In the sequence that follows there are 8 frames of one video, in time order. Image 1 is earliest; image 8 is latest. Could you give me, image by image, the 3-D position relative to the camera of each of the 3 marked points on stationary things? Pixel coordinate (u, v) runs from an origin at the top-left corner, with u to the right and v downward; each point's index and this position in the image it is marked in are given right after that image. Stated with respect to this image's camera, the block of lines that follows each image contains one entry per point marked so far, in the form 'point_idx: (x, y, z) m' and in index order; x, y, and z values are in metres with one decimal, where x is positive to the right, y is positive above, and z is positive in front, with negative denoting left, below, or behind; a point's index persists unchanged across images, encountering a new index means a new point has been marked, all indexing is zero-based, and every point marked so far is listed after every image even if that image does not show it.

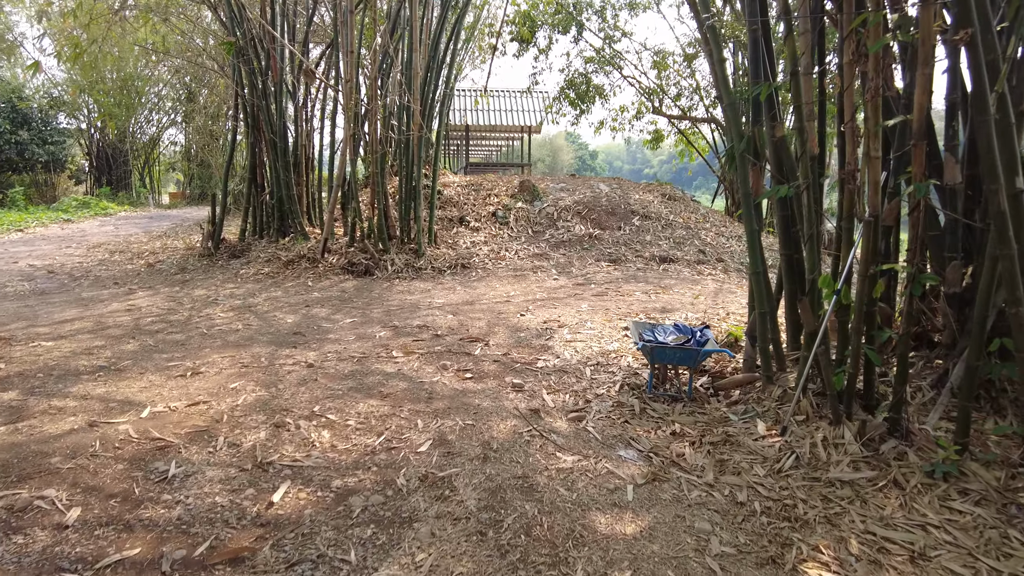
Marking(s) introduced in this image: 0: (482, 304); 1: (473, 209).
0: (-0.2, -0.1, +3.7) m
1: (-0.3, +0.7, +5.7) m
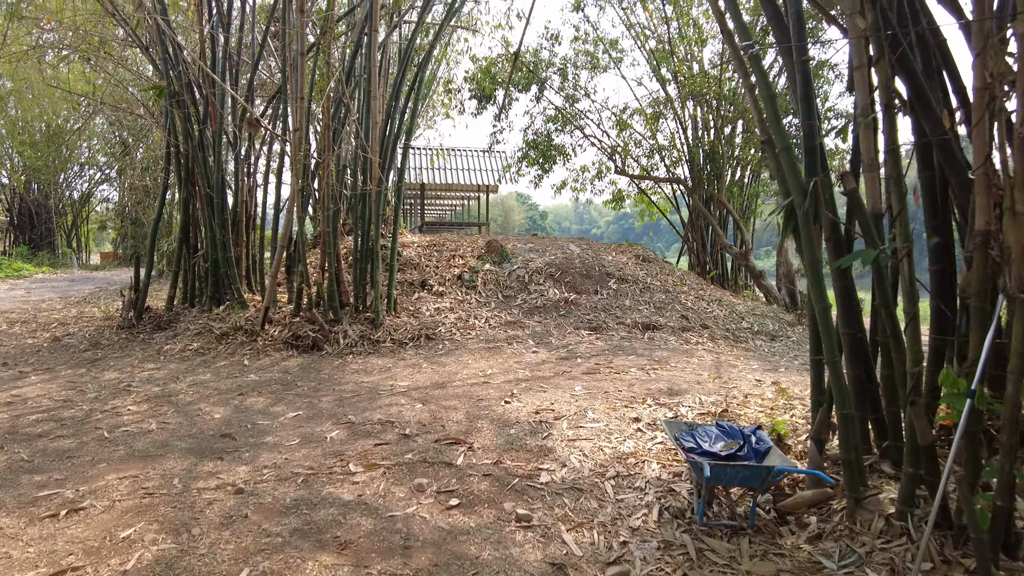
0: (-0.3, -0.5, +3.1) m
1: (-0.6, +0.1, +5.2) m
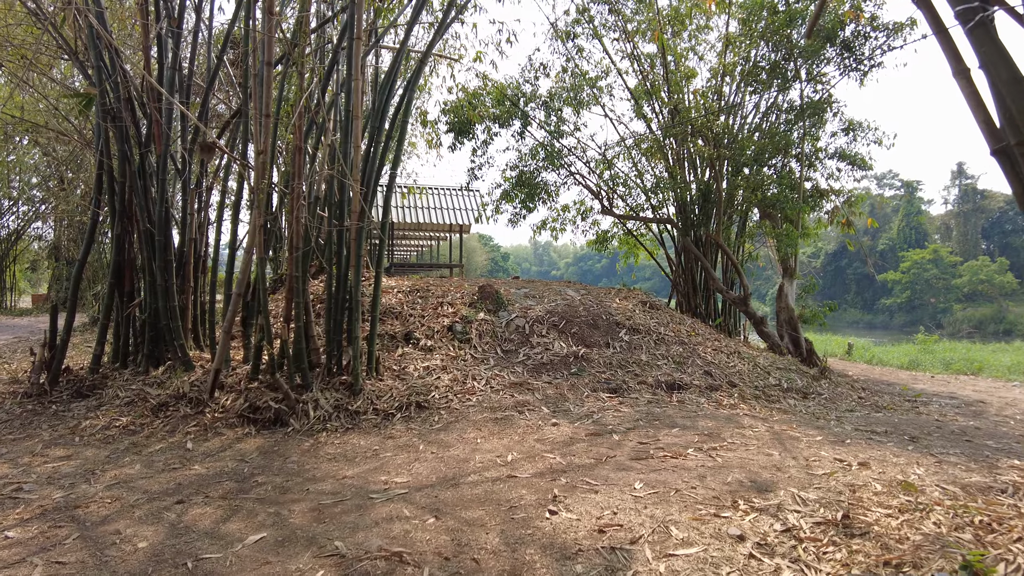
0: (-0.1, -0.7, +2.3) m
1: (-0.6, -0.2, +4.4) m
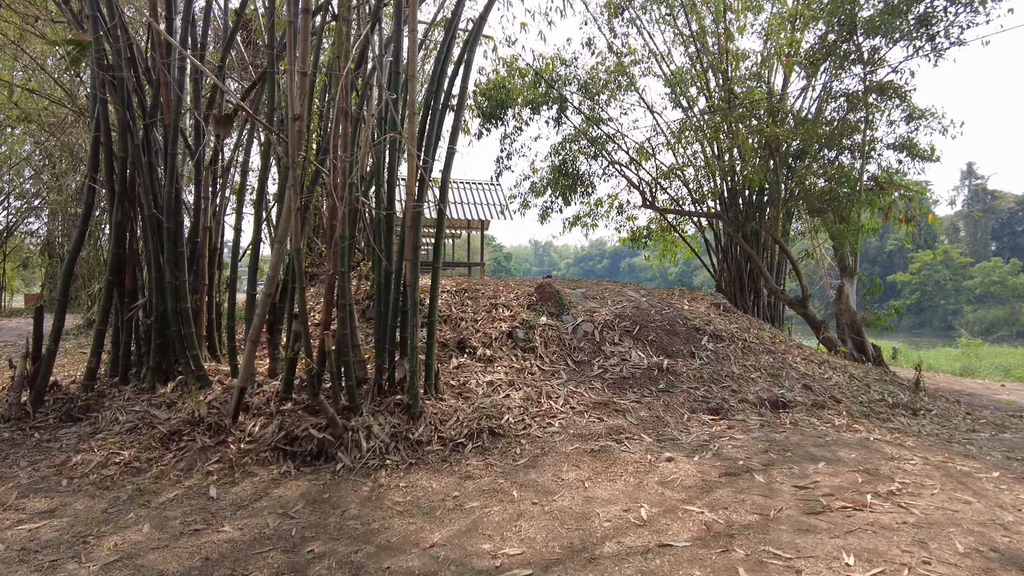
0: (+0.3, -0.7, +1.6) m
1: (-0.2, -0.2, +3.7) m
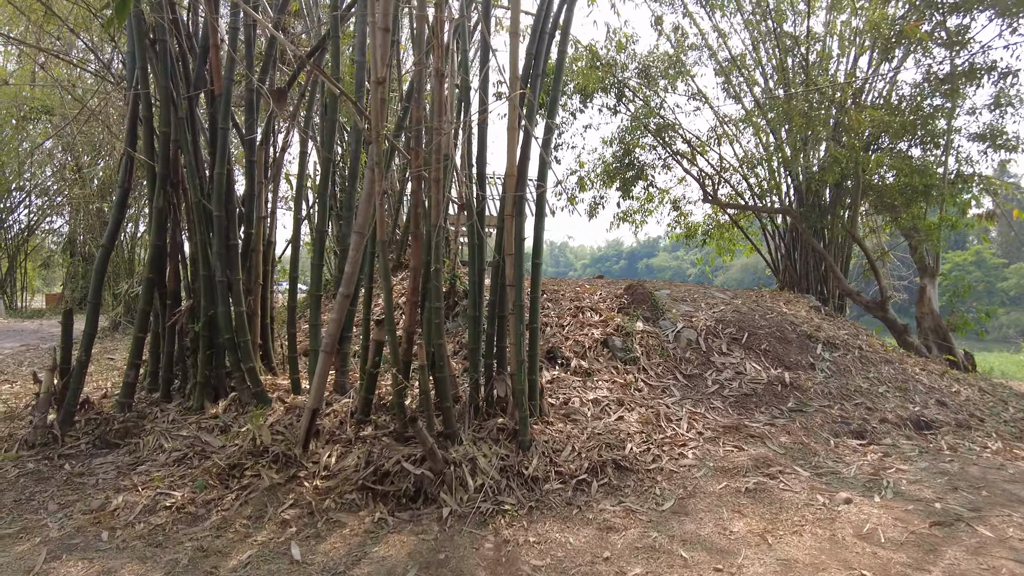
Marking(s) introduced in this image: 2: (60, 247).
0: (+0.7, -0.7, +1.1) m
1: (+0.3, -0.2, +3.2) m
2: (-6.8, +0.6, +10.2) m
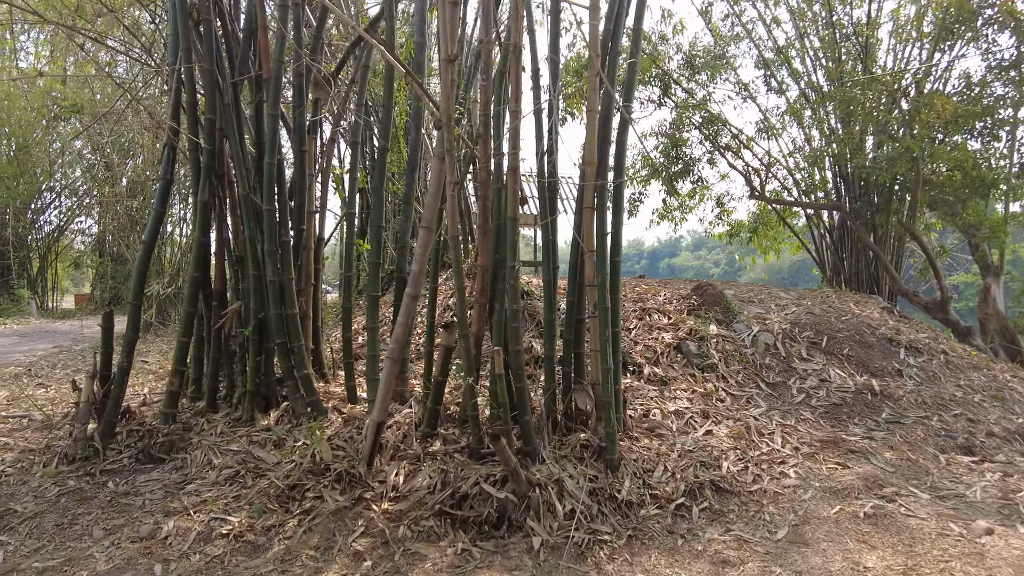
0: (+0.9, -0.7, +0.9) m
1: (+0.5, -0.2, +3.0) m
2: (-6.3, +0.6, +10.1) m
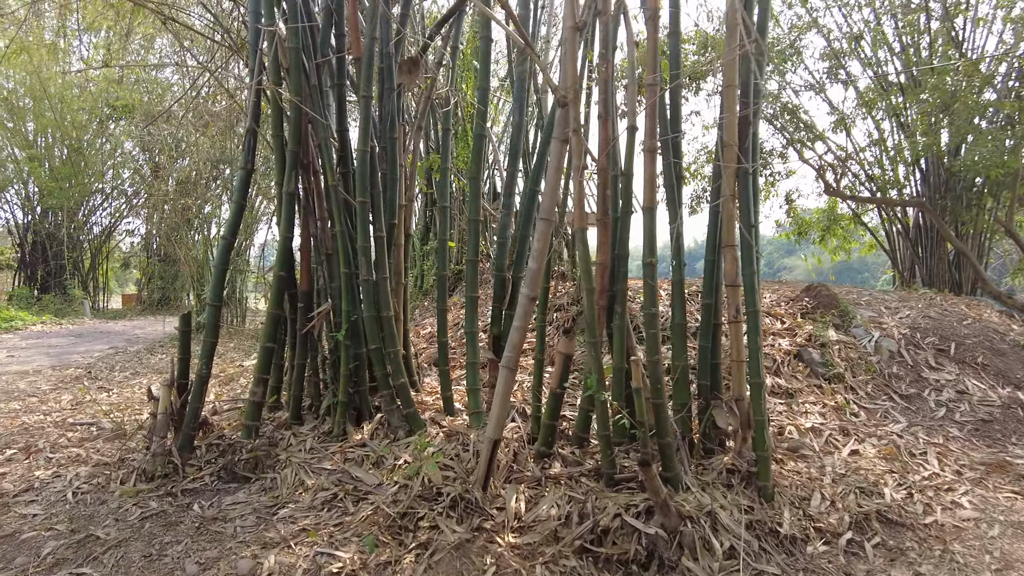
0: (+1.2, -0.7, +0.6) m
1: (+0.9, -0.2, +2.7) m
2: (-5.6, +0.6, +10.1) m
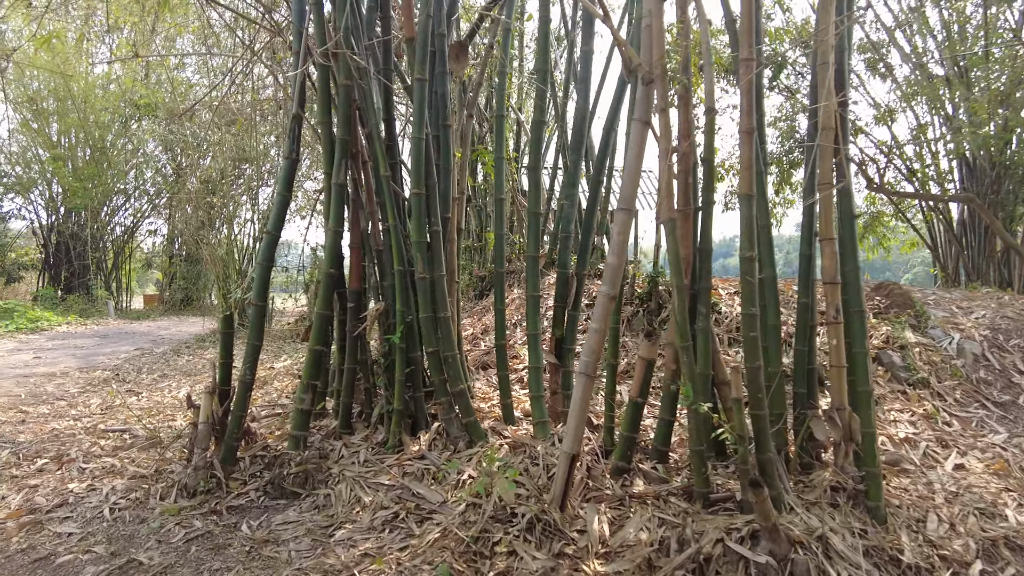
0: (+1.4, -0.7, +0.4) m
1: (+1.1, -0.2, +2.5) m
2: (-5.2, +0.6, +10.1) m
